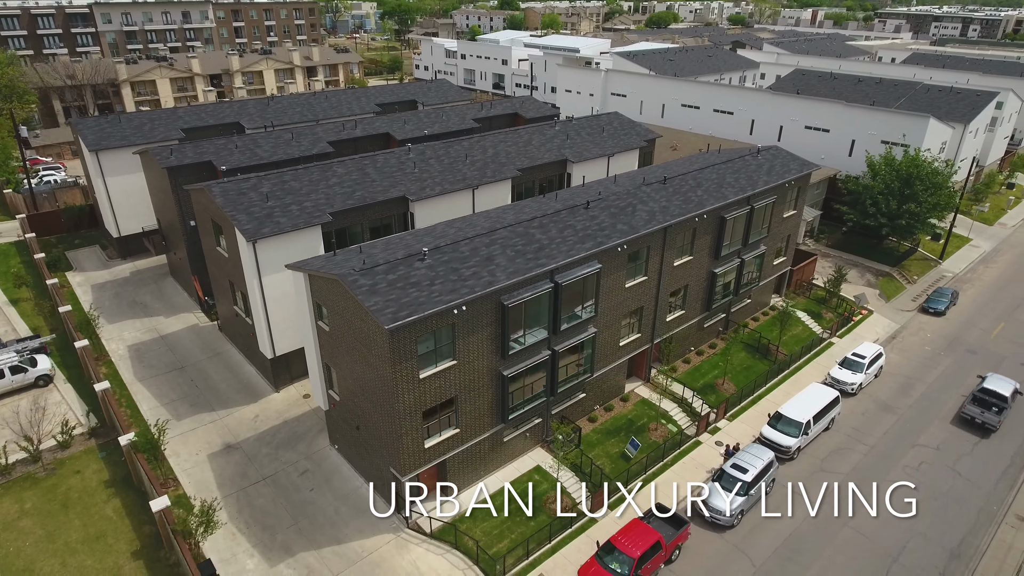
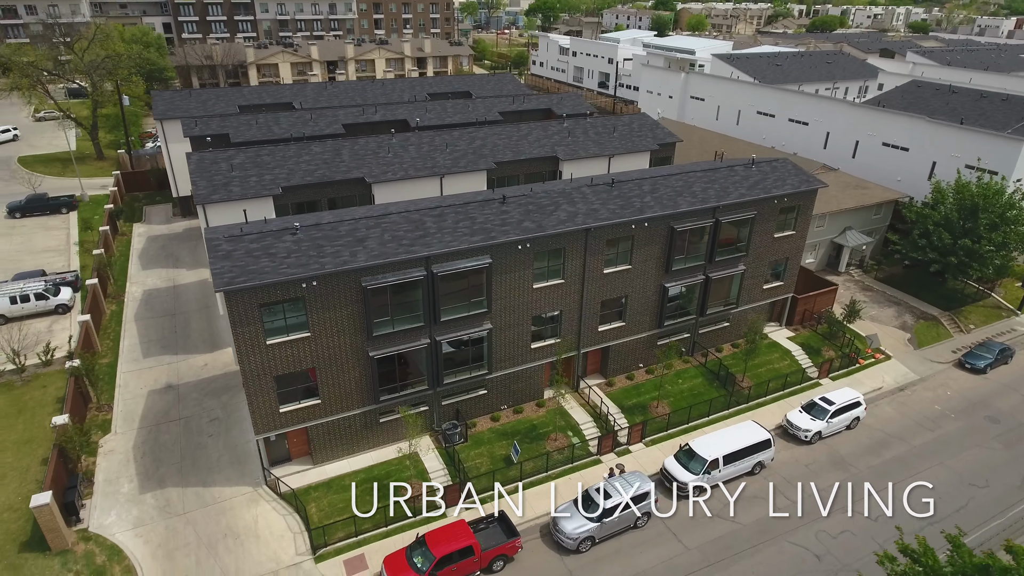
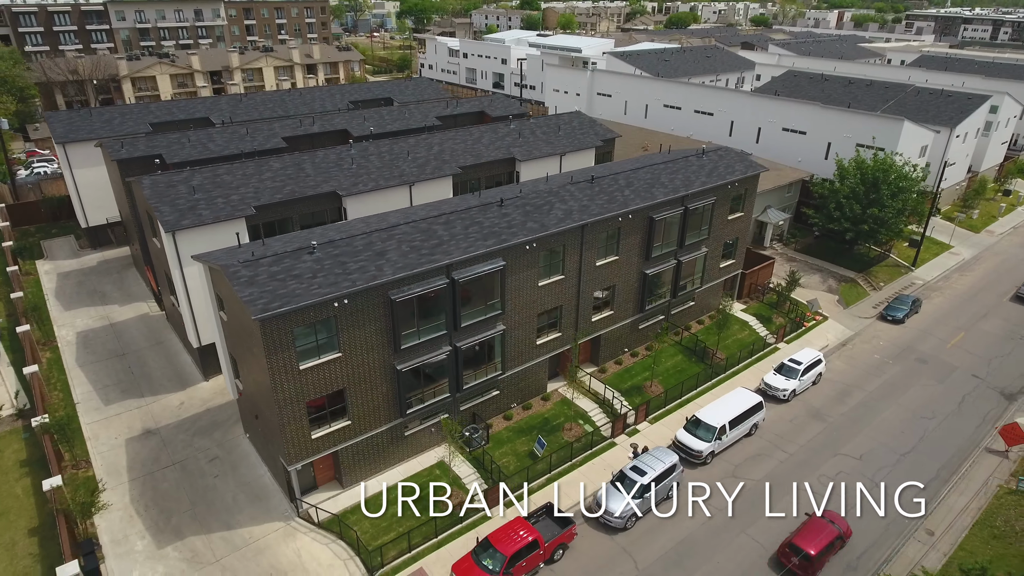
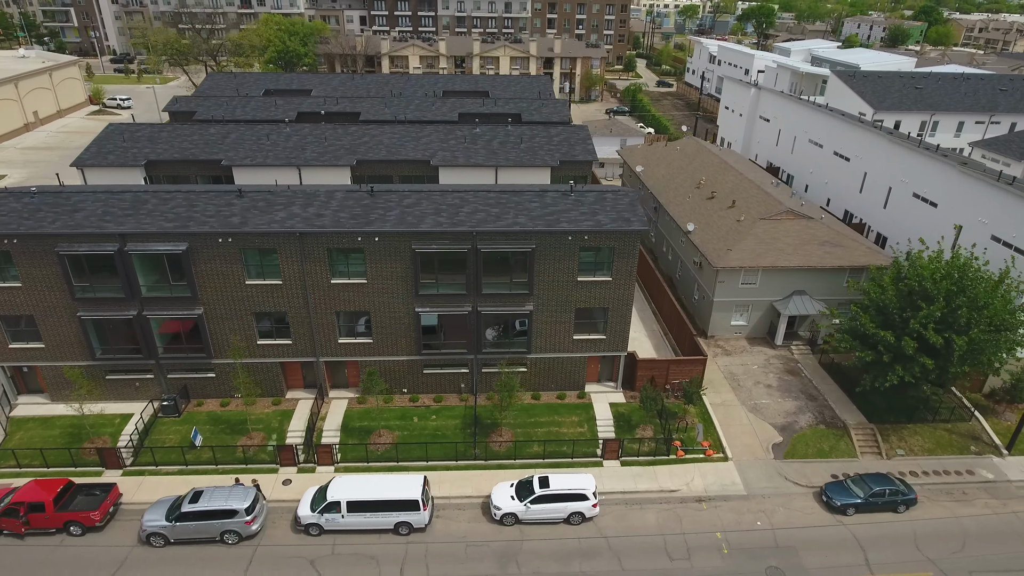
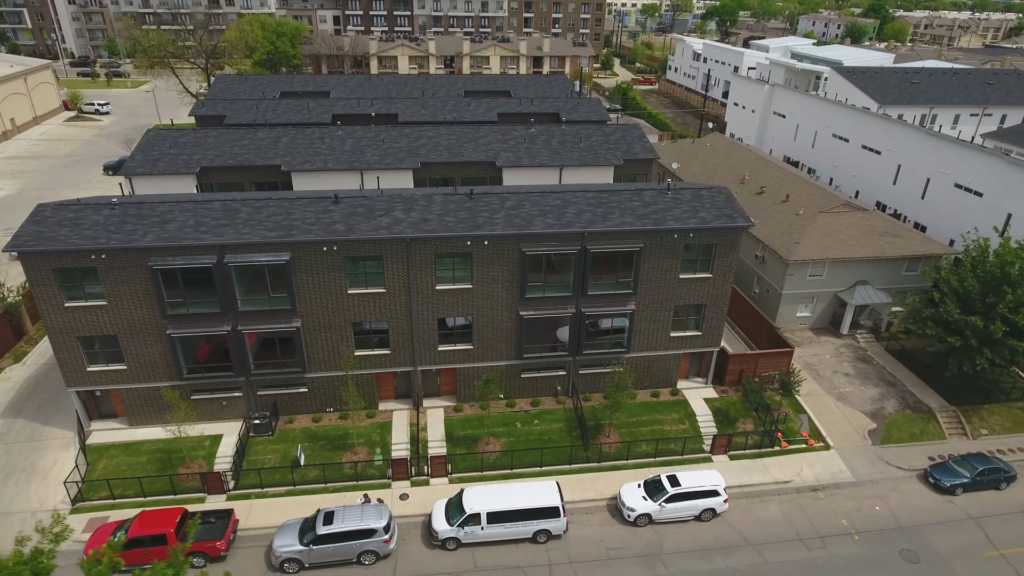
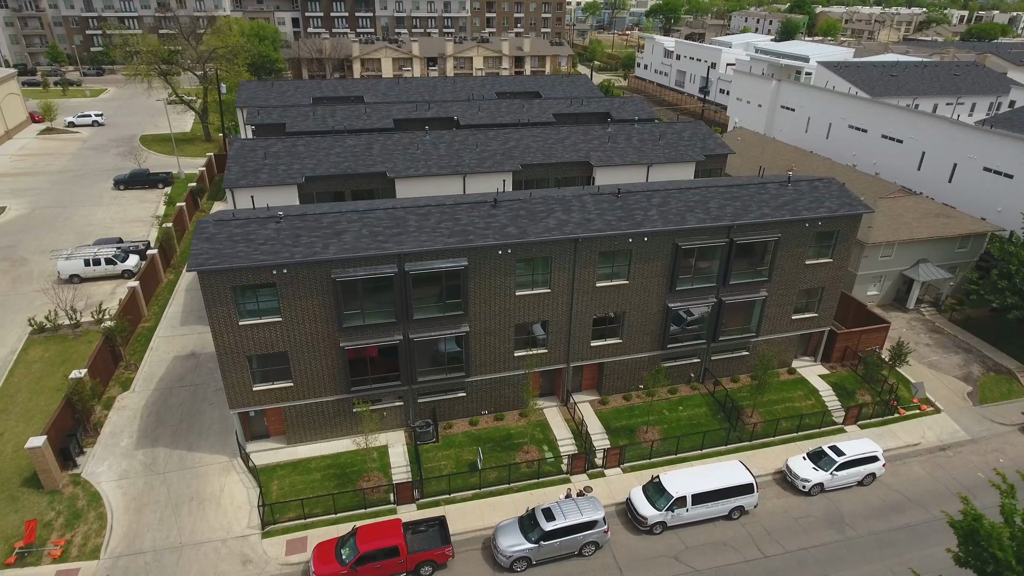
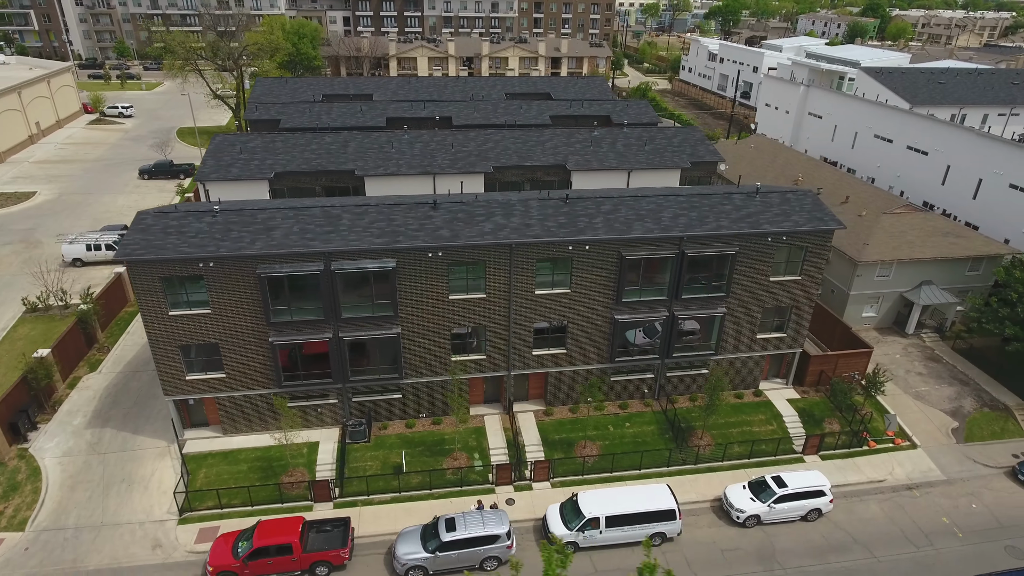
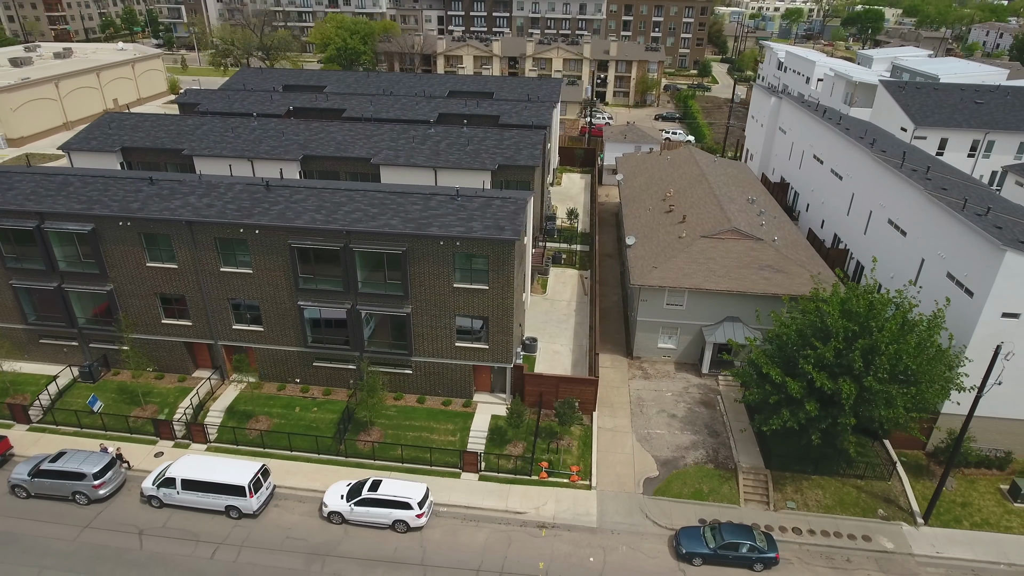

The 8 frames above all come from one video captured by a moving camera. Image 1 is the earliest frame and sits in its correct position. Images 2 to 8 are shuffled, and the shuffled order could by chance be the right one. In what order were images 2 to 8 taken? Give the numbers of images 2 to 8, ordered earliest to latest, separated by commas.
3, 2, 6, 7, 5, 4, 8
